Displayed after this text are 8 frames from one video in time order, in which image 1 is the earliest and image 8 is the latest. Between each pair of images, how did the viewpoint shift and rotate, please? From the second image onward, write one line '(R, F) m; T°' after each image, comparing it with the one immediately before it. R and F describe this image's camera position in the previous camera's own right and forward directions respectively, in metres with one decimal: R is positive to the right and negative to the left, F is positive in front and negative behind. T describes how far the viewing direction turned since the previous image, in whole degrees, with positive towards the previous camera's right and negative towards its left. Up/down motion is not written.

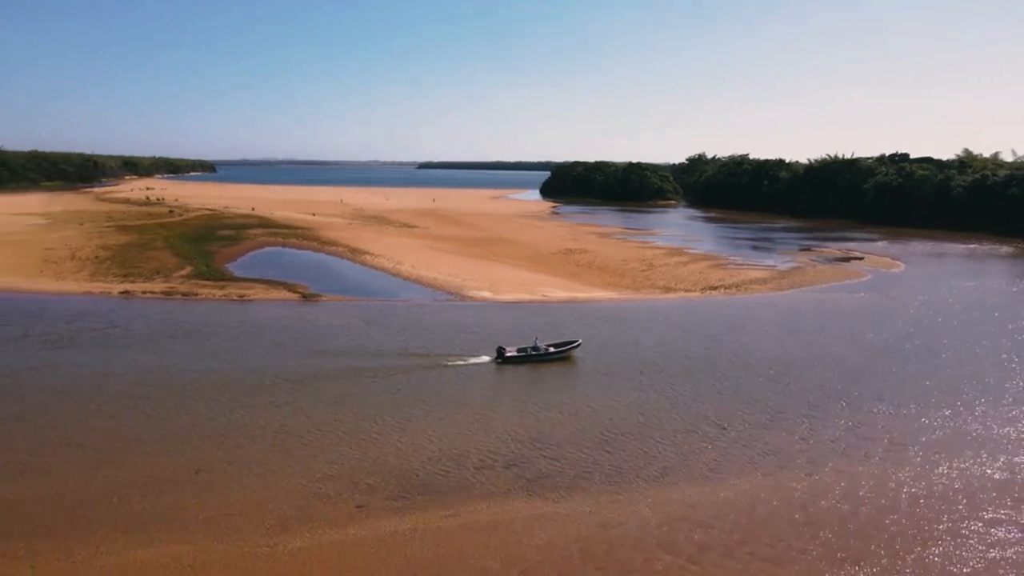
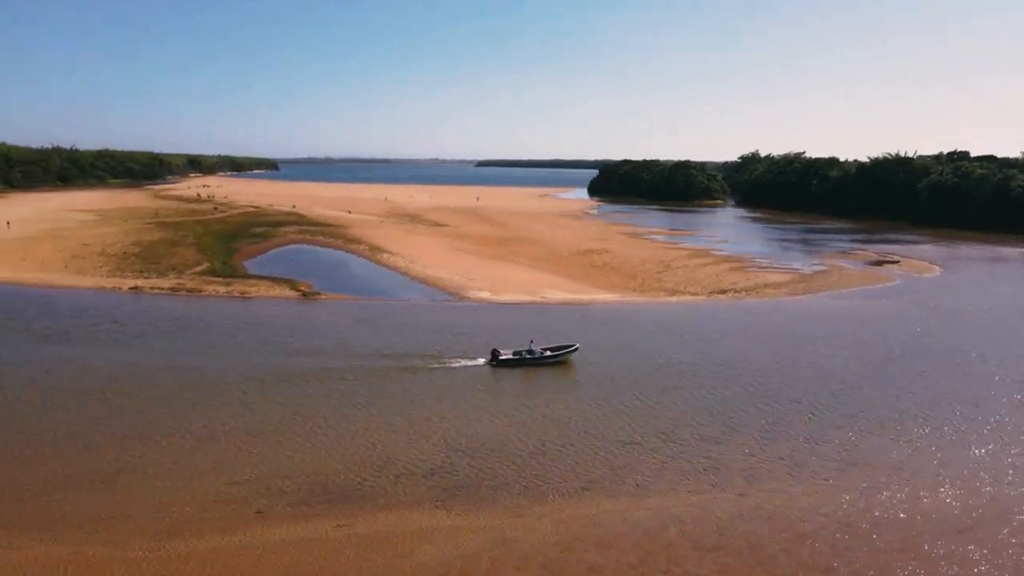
(+2.4, +0.4) m; -4°
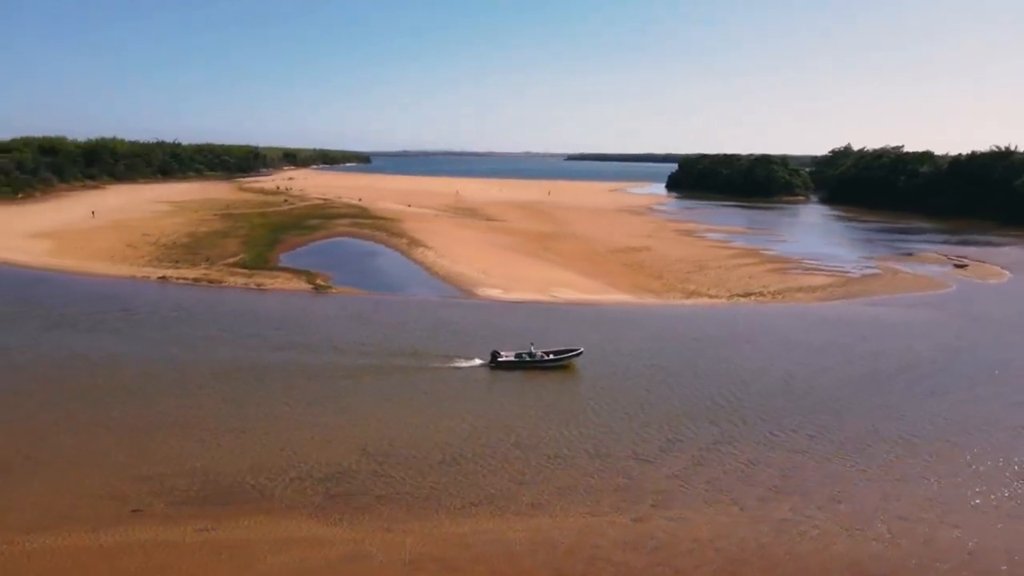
(+3.2, +0.8) m; -7°
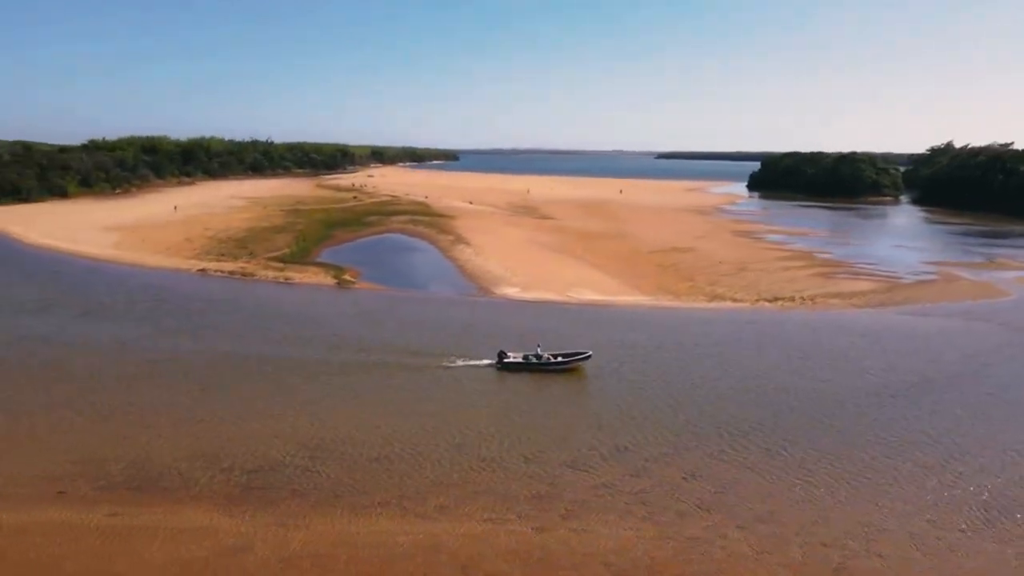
(+2.8, +0.4) m; -7°
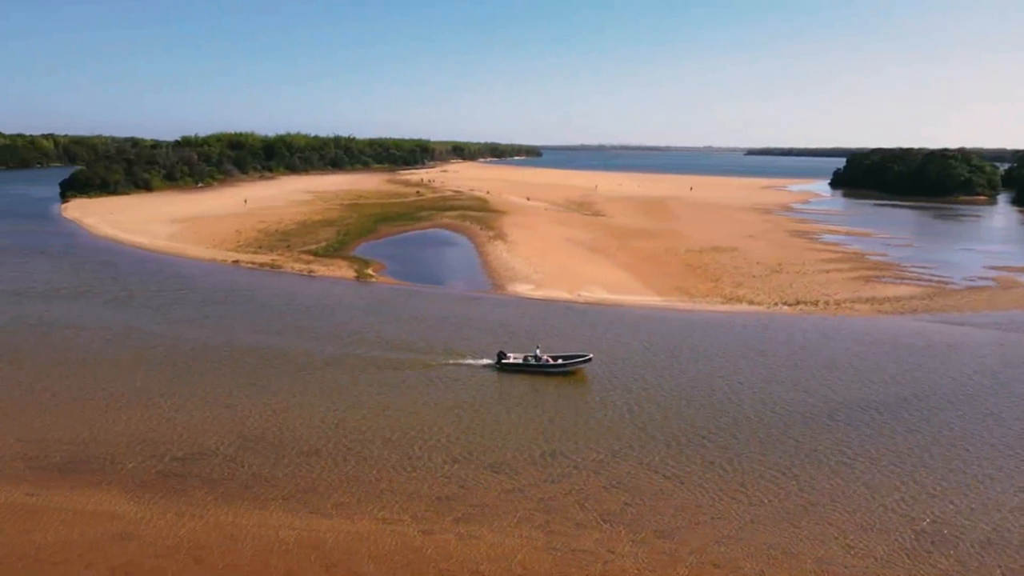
(+2.8, +0.4) m; -6°
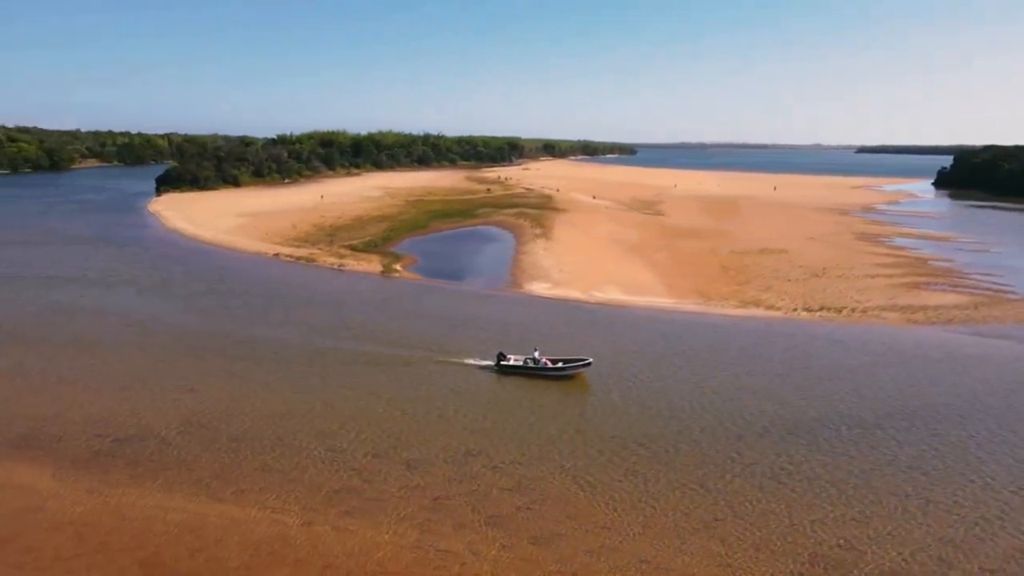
(+3.2, +0.3) m; -7°
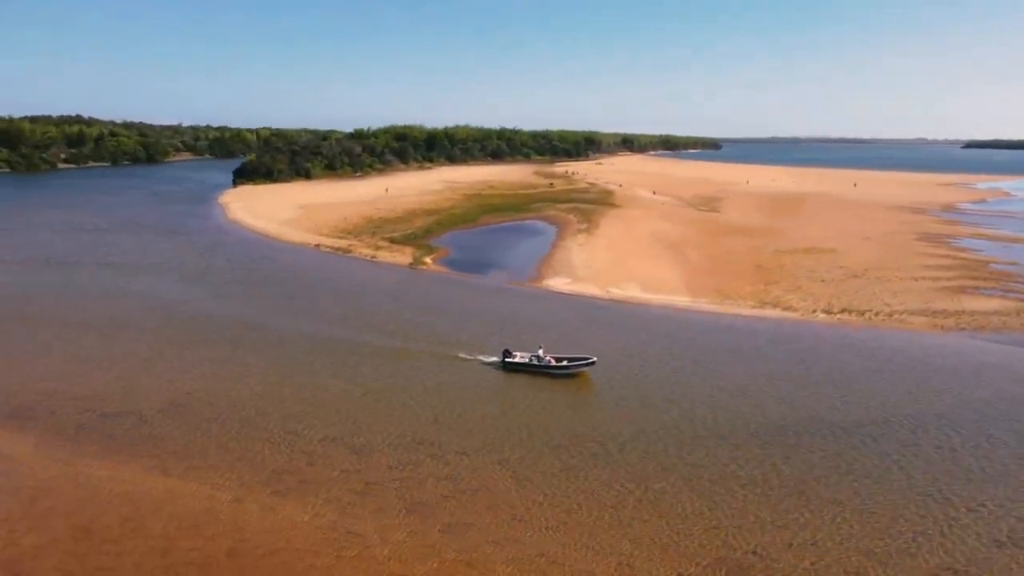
(+2.5, -0.1) m; -6°
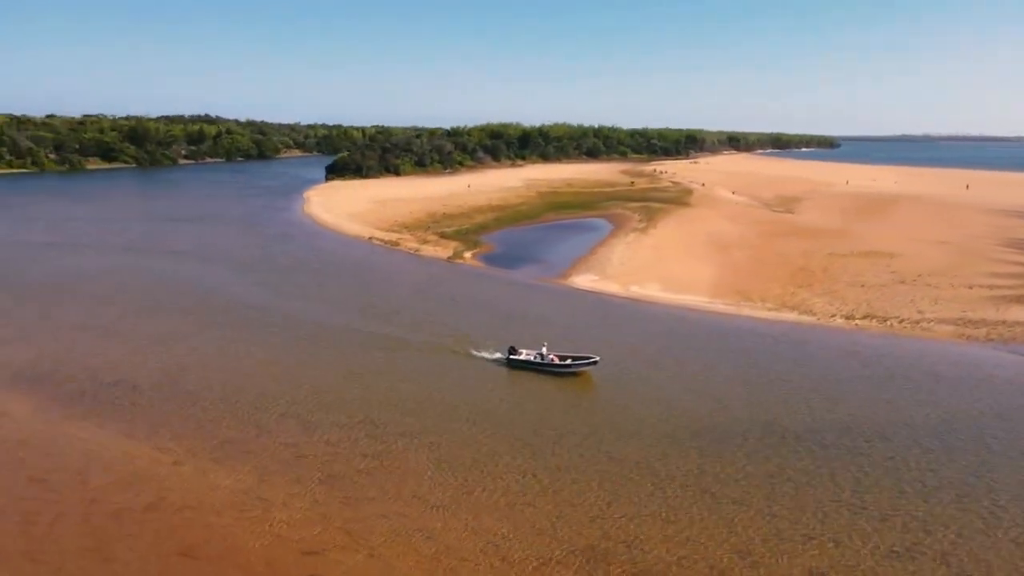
(+3.2, -0.3) m; -8°
